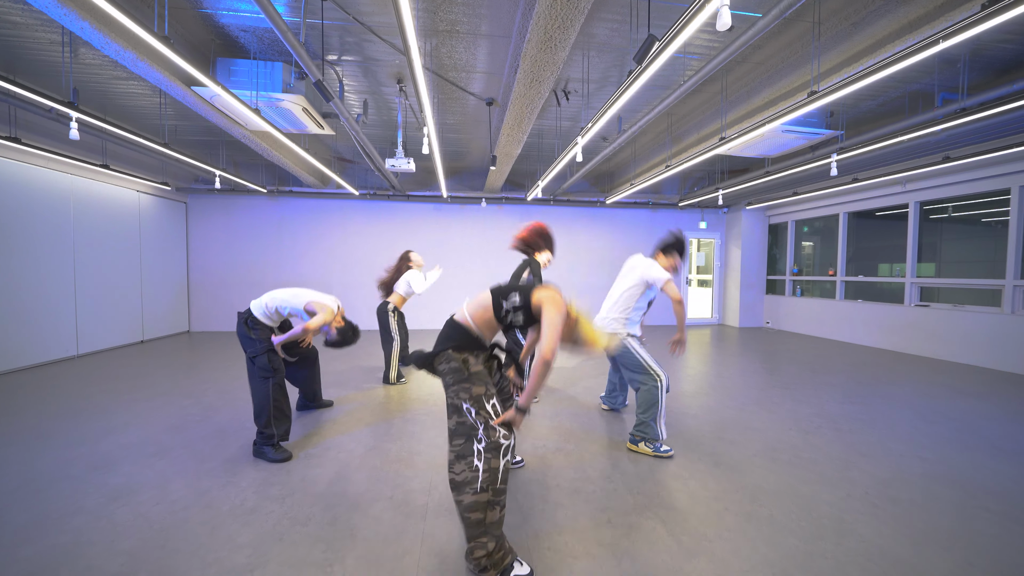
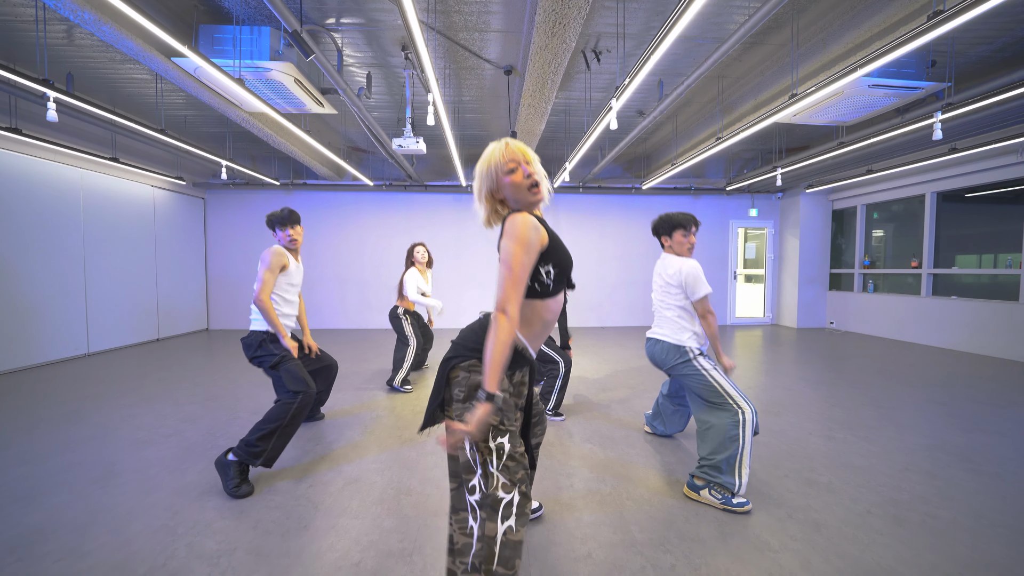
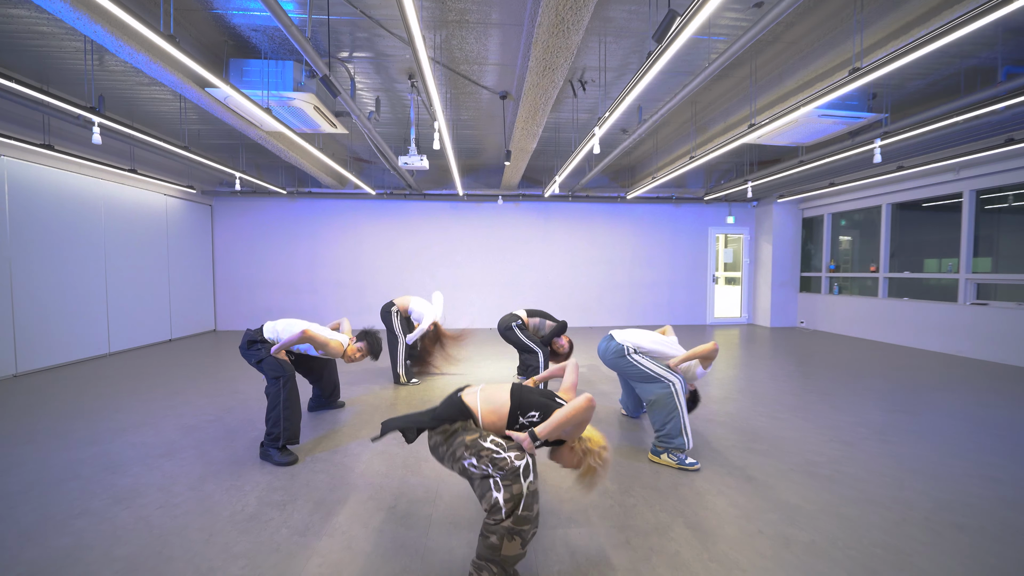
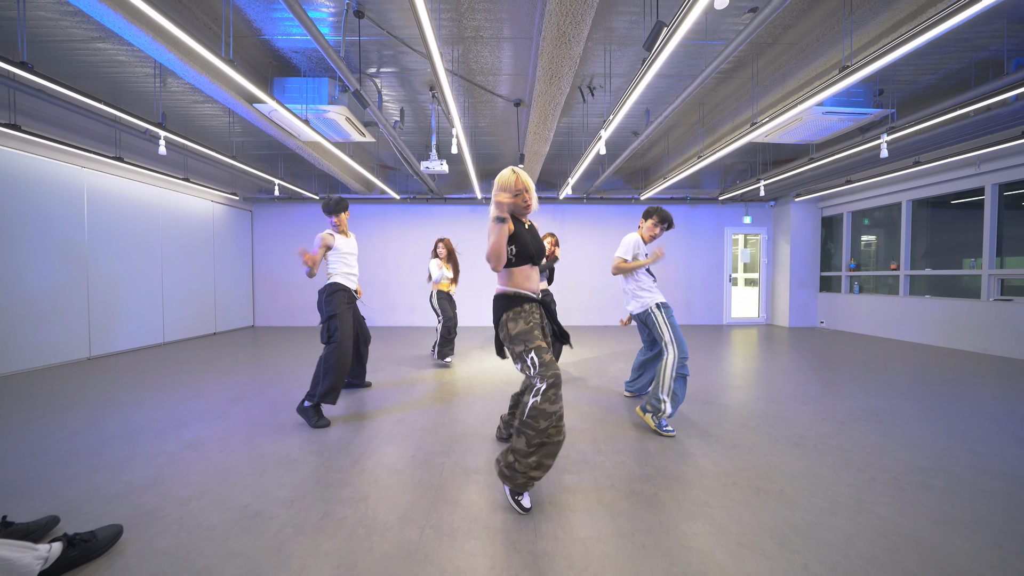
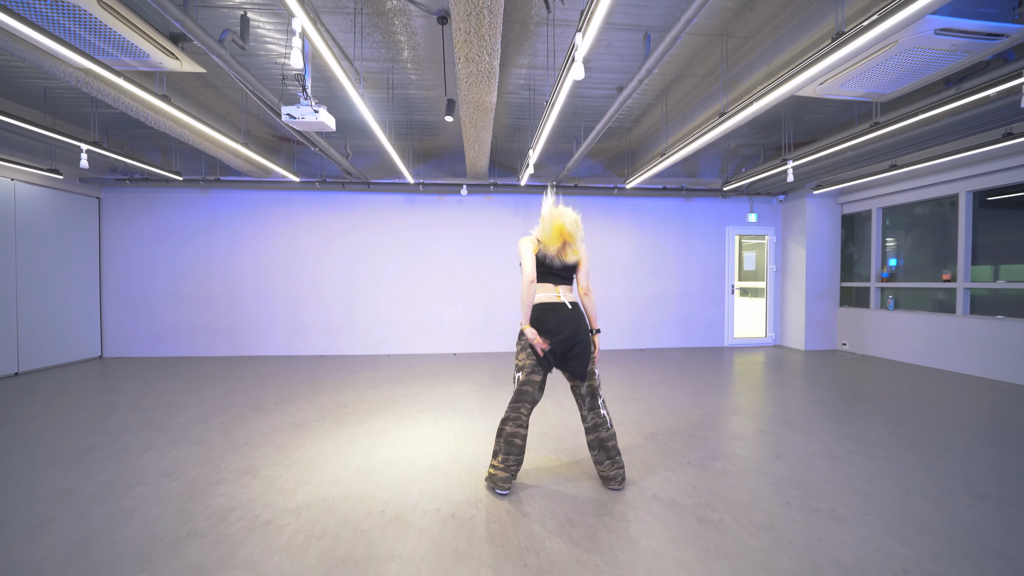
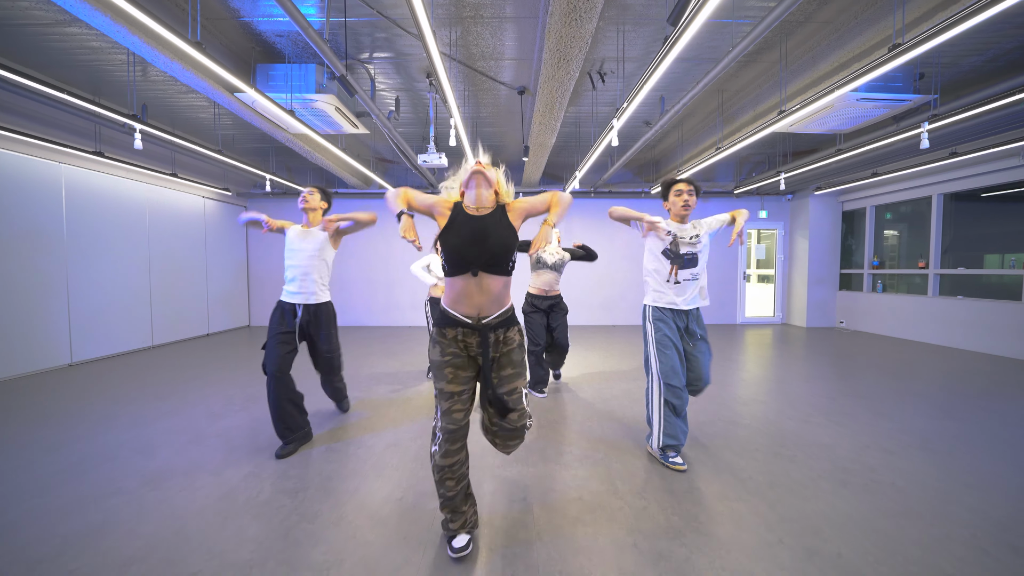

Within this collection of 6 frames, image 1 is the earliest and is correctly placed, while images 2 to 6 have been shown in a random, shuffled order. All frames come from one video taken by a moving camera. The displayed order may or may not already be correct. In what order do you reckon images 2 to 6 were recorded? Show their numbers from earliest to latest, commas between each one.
3, 2, 4, 6, 5
